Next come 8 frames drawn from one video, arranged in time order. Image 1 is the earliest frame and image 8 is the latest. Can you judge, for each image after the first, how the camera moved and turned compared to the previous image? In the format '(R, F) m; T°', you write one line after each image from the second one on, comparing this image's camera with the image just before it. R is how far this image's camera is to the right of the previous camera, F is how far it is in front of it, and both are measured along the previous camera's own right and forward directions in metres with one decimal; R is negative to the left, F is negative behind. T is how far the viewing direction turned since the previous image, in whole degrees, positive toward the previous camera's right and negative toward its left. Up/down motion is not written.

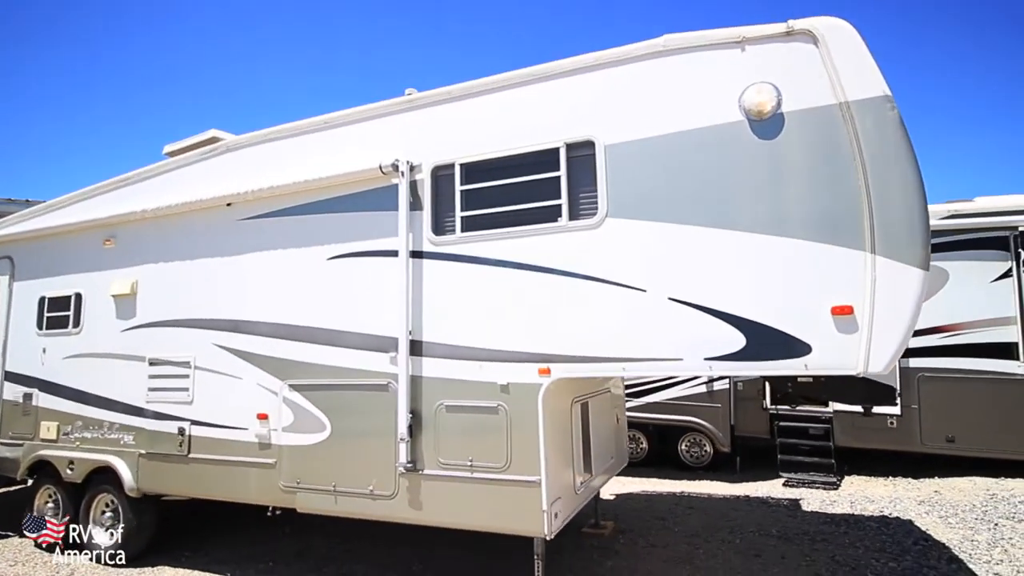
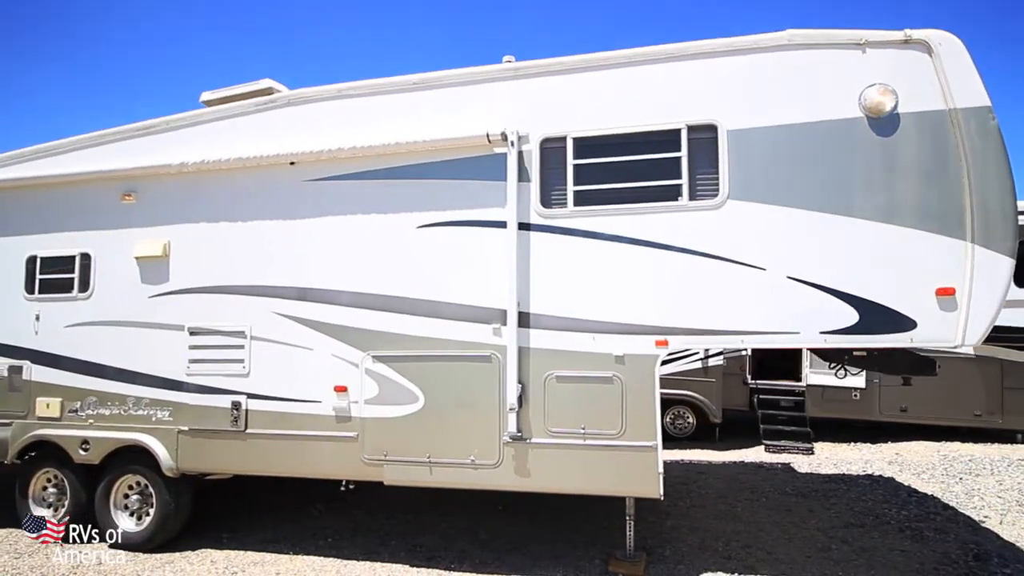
(-1.5, +0.1) m; +9°
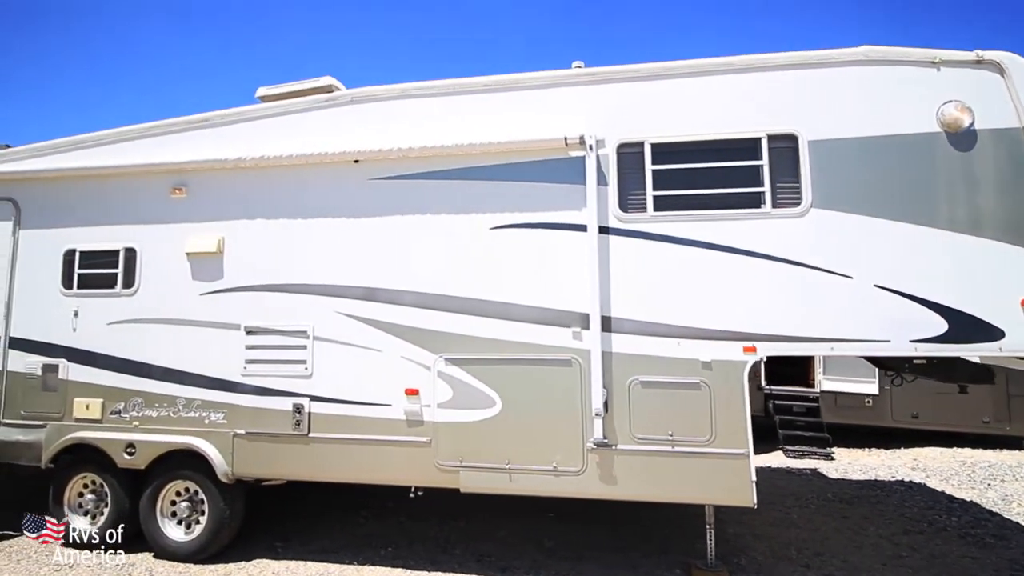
(-0.9, +0.1) m; +2°
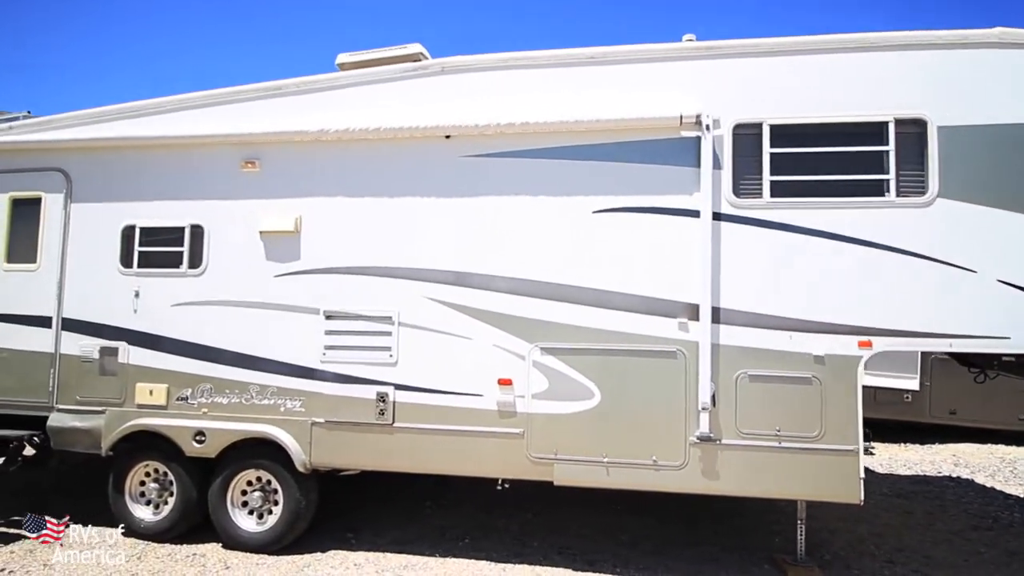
(-0.9, +0.2) m; +1°
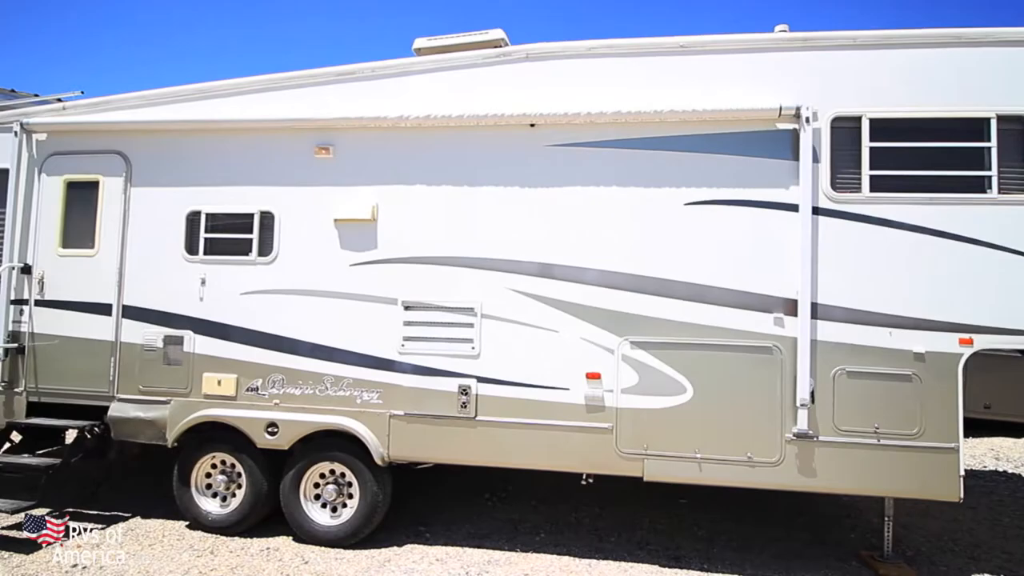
(-0.8, +0.1) m; +1°
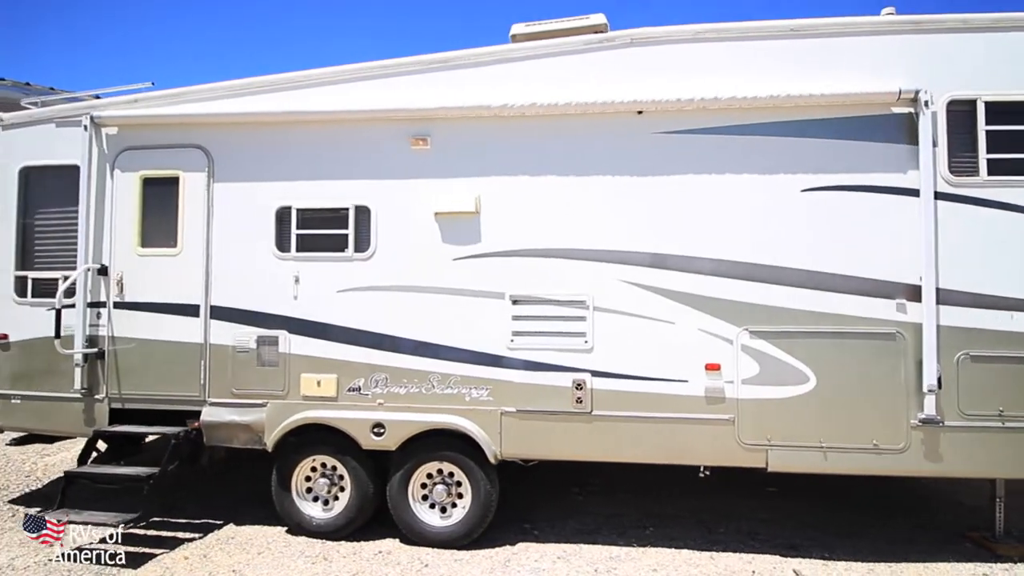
(-1.1, +0.1) m; +1°
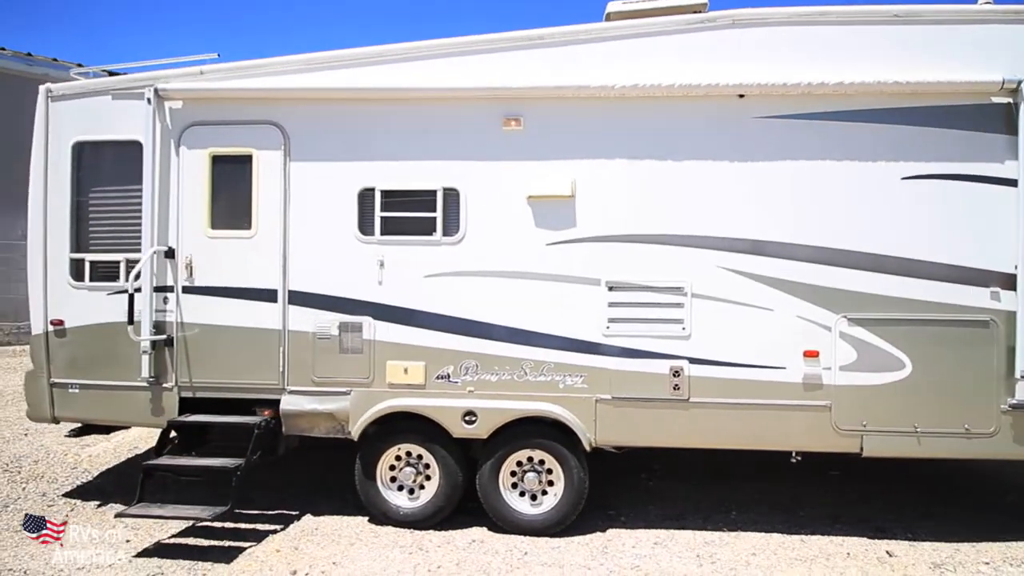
(-1.0, +0.1) m; +2°
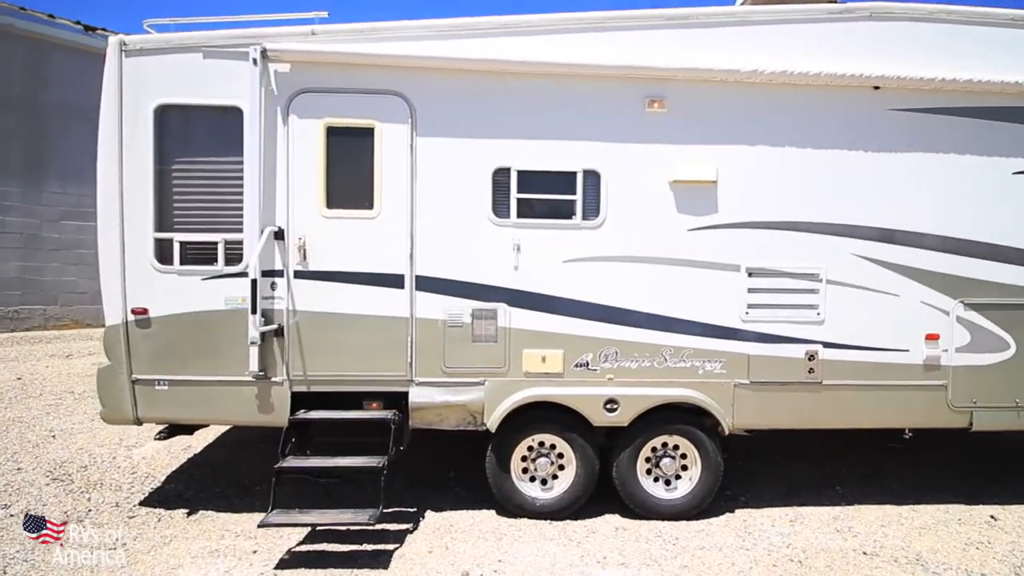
(-1.7, +0.2) m; +7°
